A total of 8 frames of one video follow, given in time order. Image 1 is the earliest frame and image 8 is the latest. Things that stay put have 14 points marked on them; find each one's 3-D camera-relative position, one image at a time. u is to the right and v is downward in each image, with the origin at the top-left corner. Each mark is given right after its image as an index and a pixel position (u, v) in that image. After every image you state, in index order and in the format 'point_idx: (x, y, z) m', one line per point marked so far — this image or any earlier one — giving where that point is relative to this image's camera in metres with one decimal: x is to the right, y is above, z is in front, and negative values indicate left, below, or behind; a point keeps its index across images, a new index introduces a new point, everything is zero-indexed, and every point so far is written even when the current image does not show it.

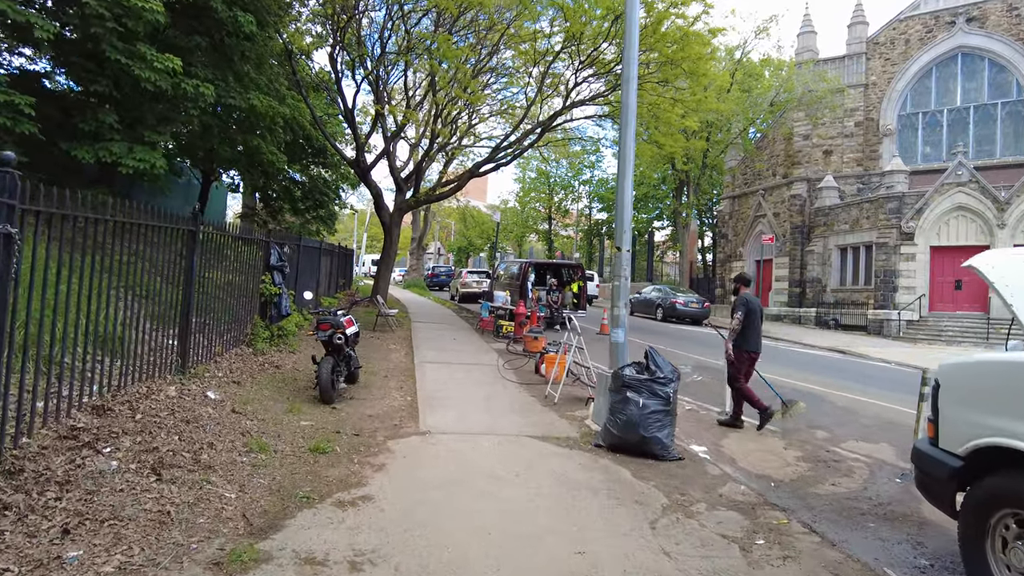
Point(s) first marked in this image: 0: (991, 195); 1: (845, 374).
0: (+13.7, +2.6, +18.9) m
1: (+5.9, -1.5, +11.8) m
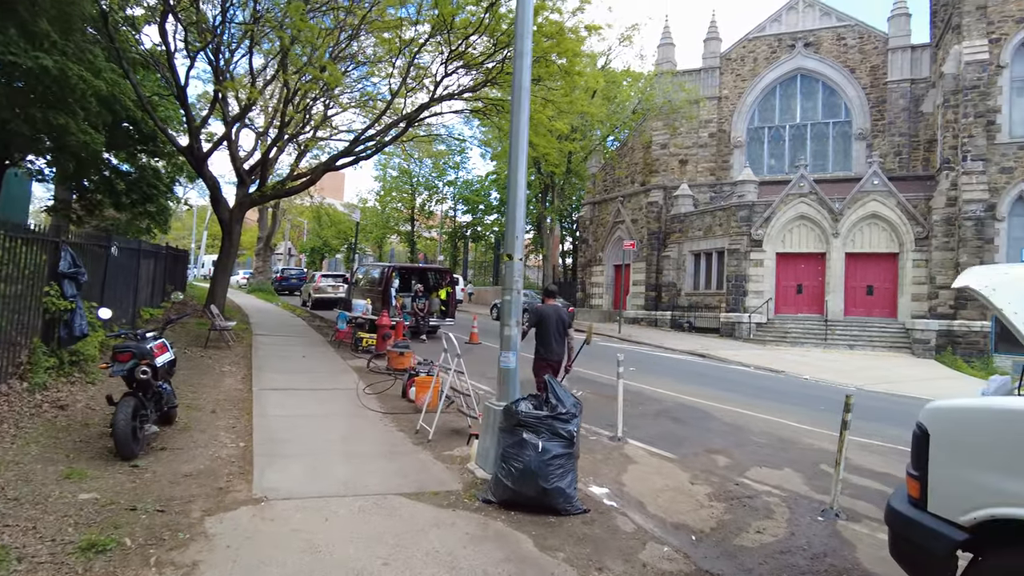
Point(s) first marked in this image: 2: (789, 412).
0: (+9.7, +2.5, +20.4) m
1: (+3.6, -1.7, +11.7) m
2: (+3.6, -1.6, +8.5) m
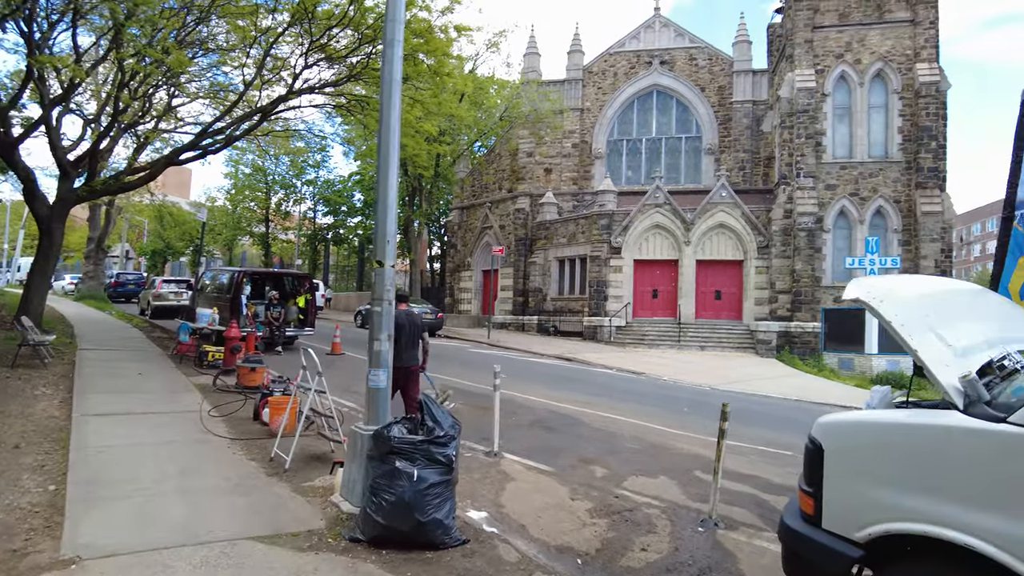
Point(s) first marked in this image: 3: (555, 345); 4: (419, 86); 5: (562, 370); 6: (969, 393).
0: (+5.5, +2.3, +21.6) m
1: (+1.3, -1.8, +11.9) m
2: (+1.9, -1.7, +8.7) m
3: (+1.3, -1.7, +19.8) m
4: (-2.0, +4.3, +14.0) m
5: (+1.1, -1.7, +14.0) m
6: (+1.6, -0.4, +2.3) m
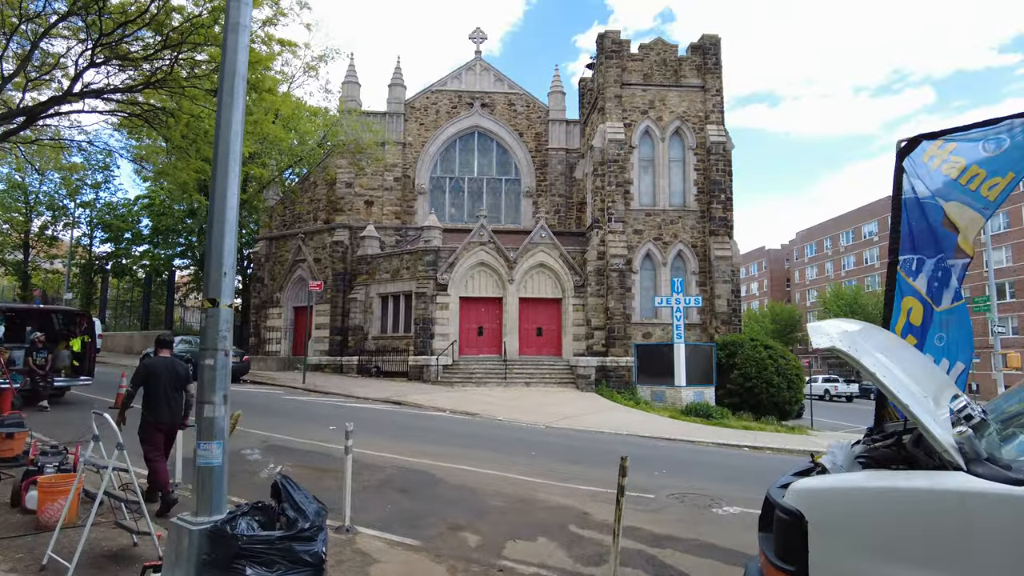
0: (-0.3, +1.1, +21.8) m
1: (-1.6, -2.4, +11.1) m
2: (-0.1, -2.2, +8.3) m
3: (-3.8, -2.8, +18.6) m
4: (-5.3, +3.6, +12.6) m
5: (-2.3, -2.5, +13.0) m
6: (+1.5, -0.5, +2.1) m
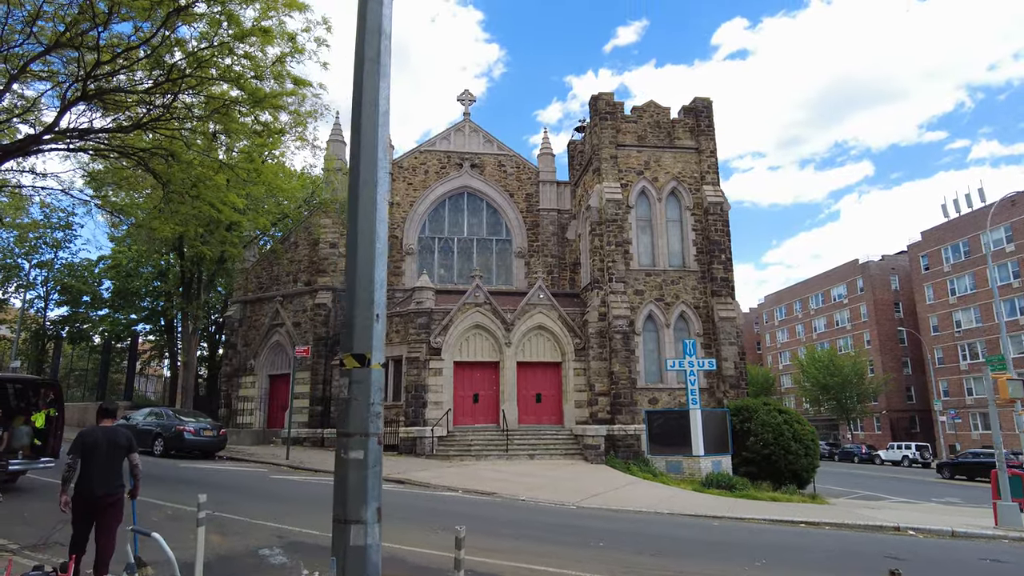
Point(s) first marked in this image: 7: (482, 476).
0: (-0.4, -0.9, +20.7) m
1: (-1.0, -3.3, +9.6) m
2: (+0.7, -2.8, +6.9) m
3: (-3.6, -4.5, +17.0) m
4: (-4.9, +2.5, +11.5) m
5: (-1.9, -3.6, +11.5) m
6: (+2.5, -0.6, +1.1) m
7: (-0.7, -4.3, +15.0) m
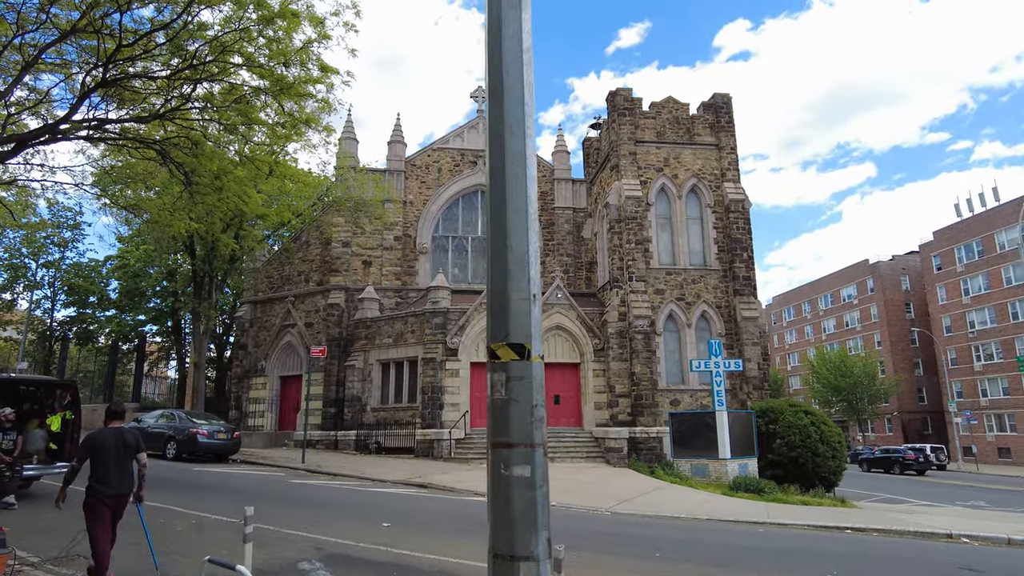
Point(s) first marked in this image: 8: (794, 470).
0: (+0.2, -0.9, +20.3) m
1: (-0.5, -3.3, +9.2) m
2: (+1.2, -2.8, +6.5) m
3: (-3.1, -4.5, +16.5) m
4: (-4.4, +2.5, +11.0) m
5: (-1.4, -3.6, +11.1) m
6: (+3.0, -0.5, +0.7) m
7: (-0.2, -4.3, +14.6) m
8: (+7.6, -4.9, +17.8) m
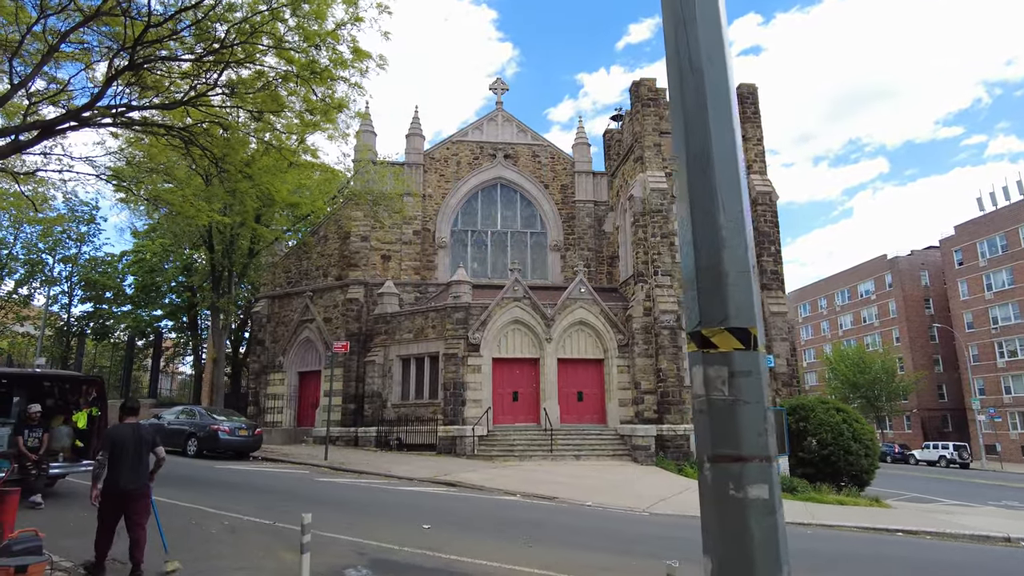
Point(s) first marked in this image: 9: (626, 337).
0: (+0.9, -0.7, +19.9) m
1: (+0.1, -3.2, +8.8) m
2: (+1.7, -2.7, +6.1) m
3: (-2.4, -4.3, +16.2) m
4: (-3.8, +2.6, +10.7) m
5: (-0.8, -3.4, +10.7) m
6: (+3.5, -0.4, +0.2) m
7: (+0.5, -4.1, +14.2) m
8: (+8.3, -4.8, +17.3) m
9: (+3.5, -1.5, +20.0) m
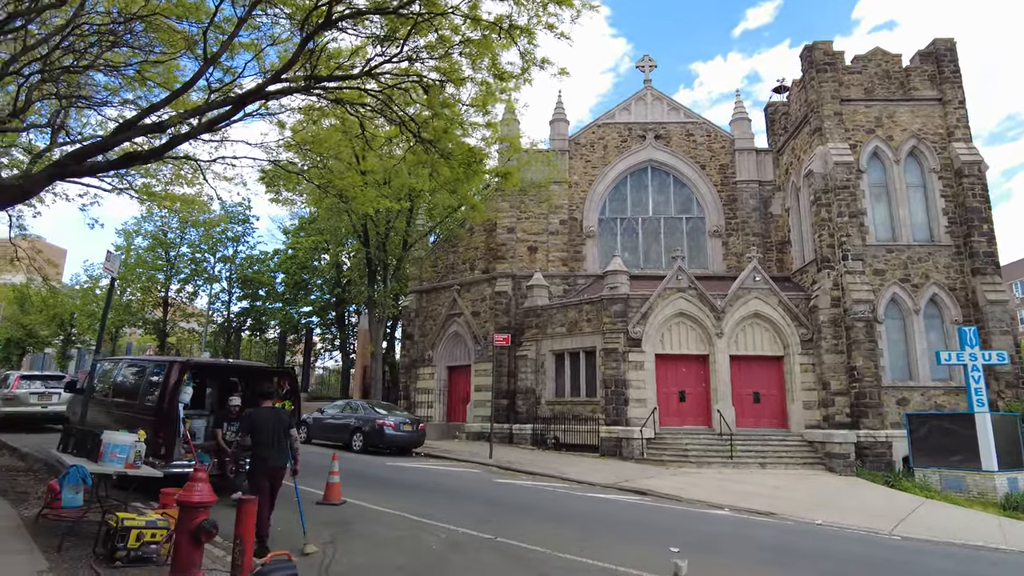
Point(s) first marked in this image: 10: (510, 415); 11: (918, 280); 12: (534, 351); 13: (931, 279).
0: (+5.4, -0.4, +18.1) m
1: (+2.8, -2.9, +7.4) m
2: (+3.9, -2.4, +4.4) m
3: (+1.6, -4.1, +15.1) m
4: (-0.8, +2.8, +9.9) m
5: (+2.3, -3.2, +9.4) m
6: (+4.7, -0.1, -1.7) m
7: (+4.1, -3.8, +12.6) m
8: (+12.3, -4.4, +14.3) m
9: (+8.0, -1.2, +17.8) m
10: (-0.1, -3.9, +20.1) m
11: (+11.0, +0.2, +17.8) m
12: (+0.7, -1.9, +20.0) m
13: (+11.3, +0.2, +17.8) m
